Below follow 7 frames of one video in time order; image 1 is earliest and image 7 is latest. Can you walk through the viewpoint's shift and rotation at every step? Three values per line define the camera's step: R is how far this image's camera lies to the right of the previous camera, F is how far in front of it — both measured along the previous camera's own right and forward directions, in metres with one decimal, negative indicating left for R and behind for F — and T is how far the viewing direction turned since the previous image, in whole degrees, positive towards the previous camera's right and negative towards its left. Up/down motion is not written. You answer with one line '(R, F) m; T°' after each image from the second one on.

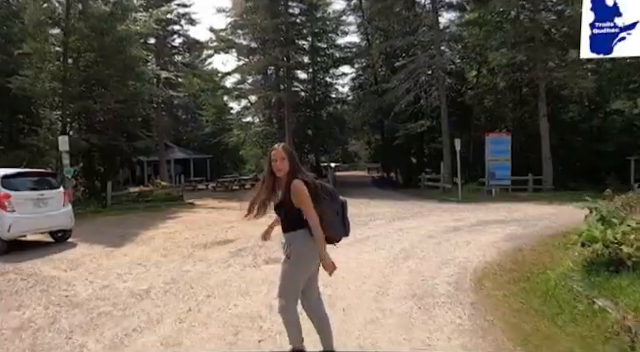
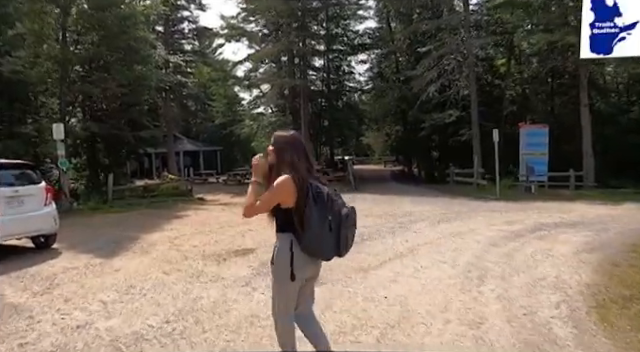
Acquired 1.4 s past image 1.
(-0.6, +1.8) m; -1°
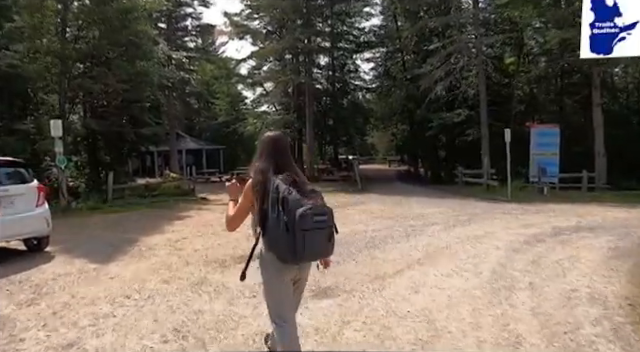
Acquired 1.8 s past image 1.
(-0.1, +0.5) m; 0°
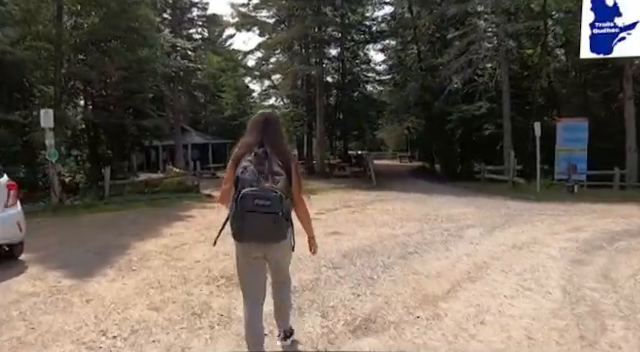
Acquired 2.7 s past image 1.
(-0.3, +1.2) m; -1°
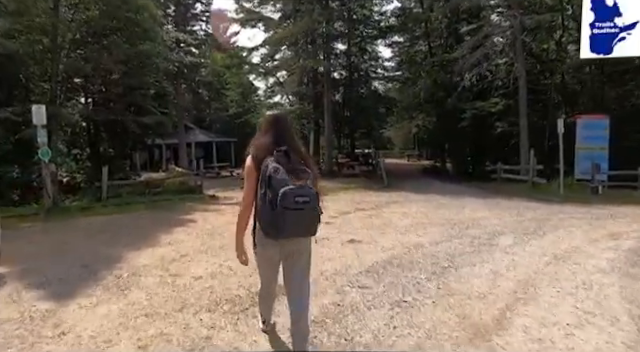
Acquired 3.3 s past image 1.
(-0.2, +0.8) m; -1°
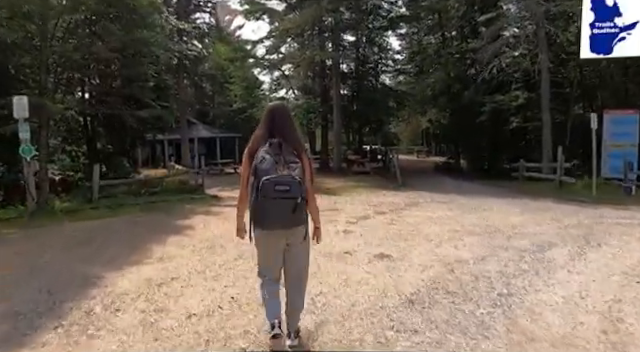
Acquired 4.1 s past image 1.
(-0.2, +1.1) m; -1°
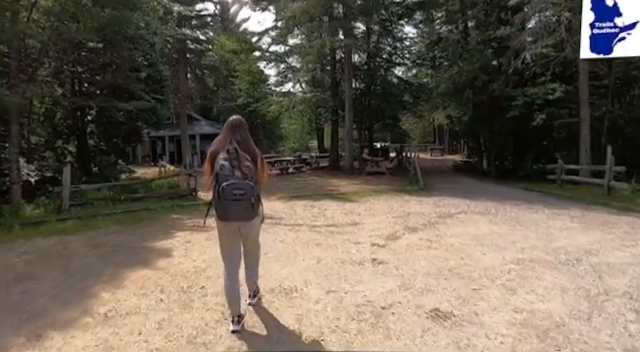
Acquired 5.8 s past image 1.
(-0.2, +1.8) m; -1°
